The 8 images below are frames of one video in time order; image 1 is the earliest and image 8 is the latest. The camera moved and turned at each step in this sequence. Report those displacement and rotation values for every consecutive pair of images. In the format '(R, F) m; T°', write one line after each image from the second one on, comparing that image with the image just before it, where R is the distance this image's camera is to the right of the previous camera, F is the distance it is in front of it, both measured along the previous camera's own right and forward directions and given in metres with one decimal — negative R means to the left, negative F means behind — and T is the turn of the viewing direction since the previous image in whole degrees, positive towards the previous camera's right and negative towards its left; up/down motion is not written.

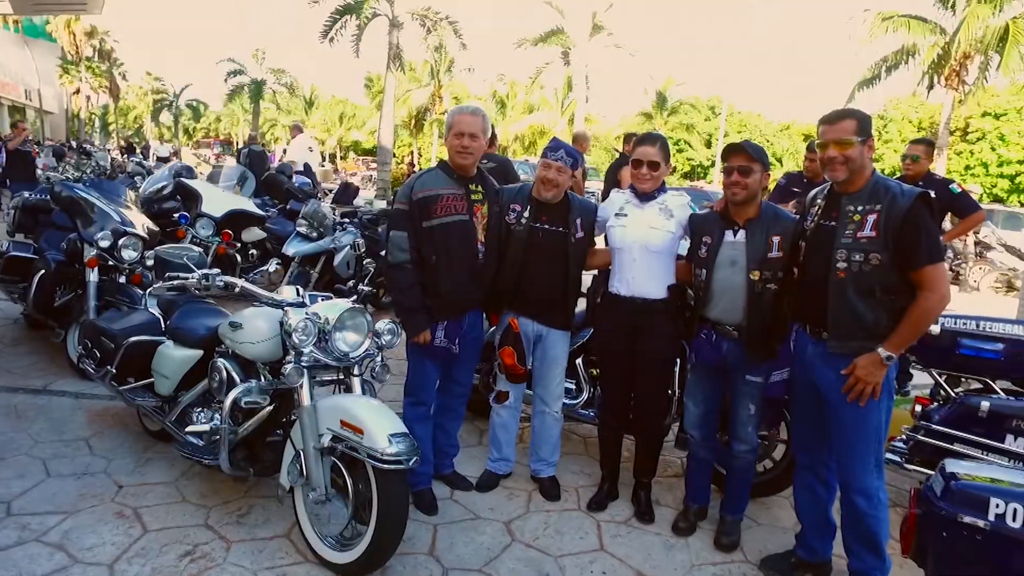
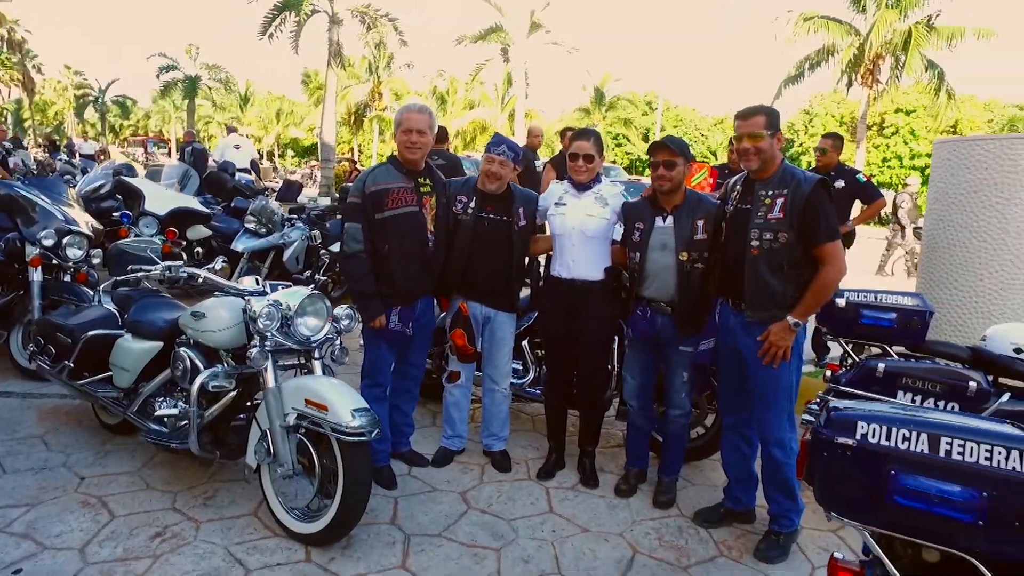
(0.0, -0.3) m; +5°
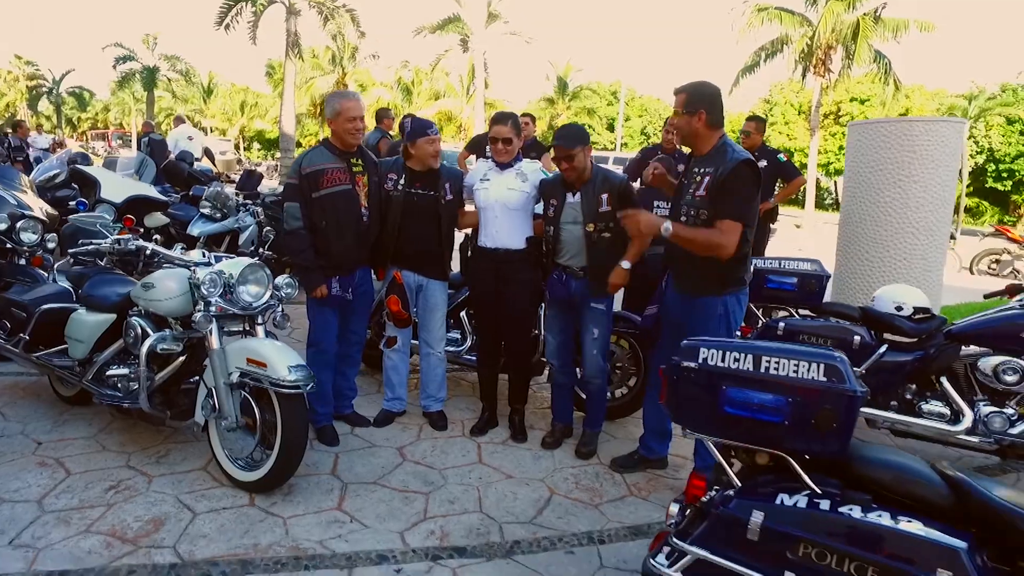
(+0.2, -0.3) m; +2°
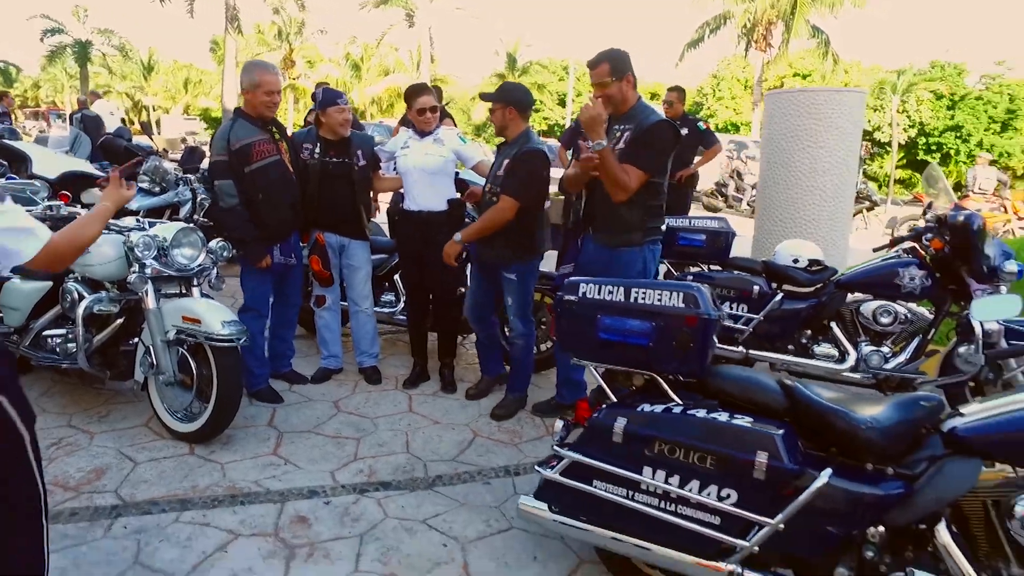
(+0.2, -0.3) m; +3°
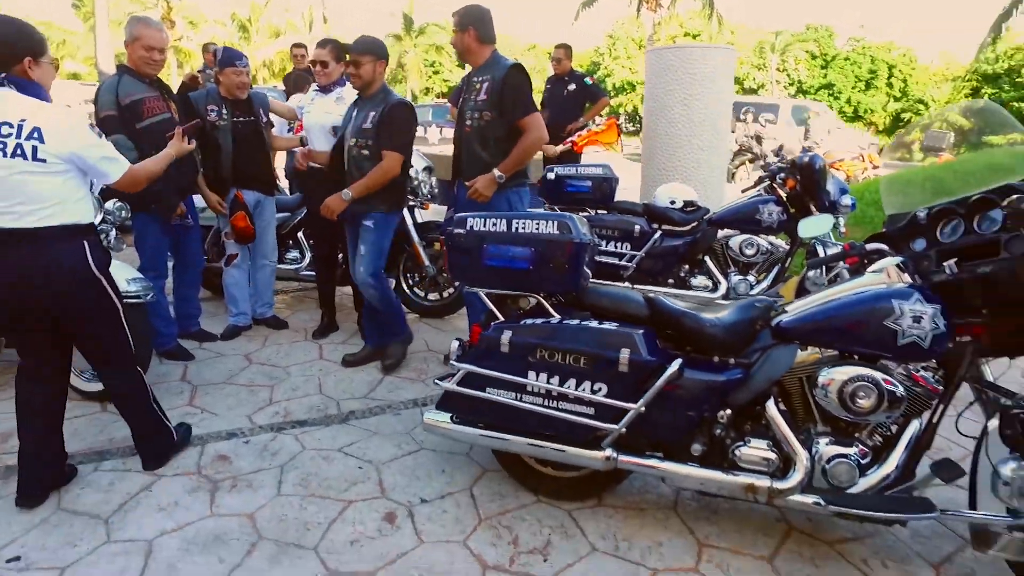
(0.0, -0.3) m; +7°
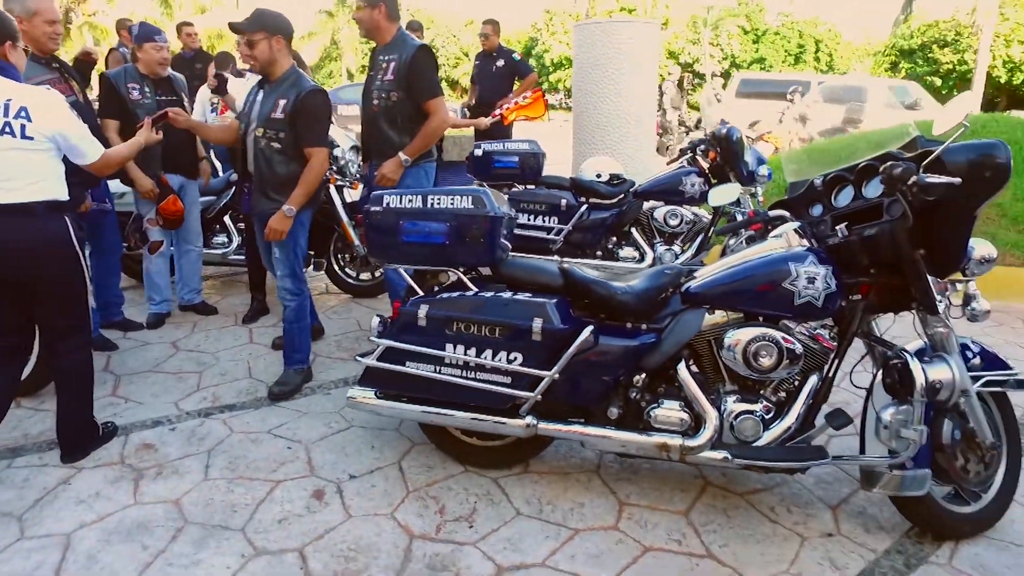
(+0.1, -0.1) m; +4°
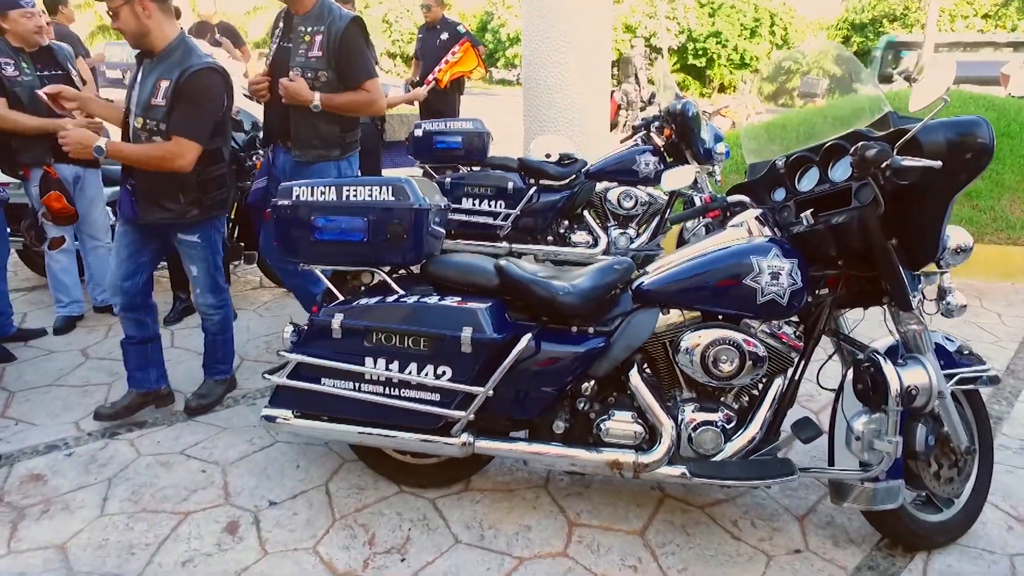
(+0.1, +0.3) m; +3°
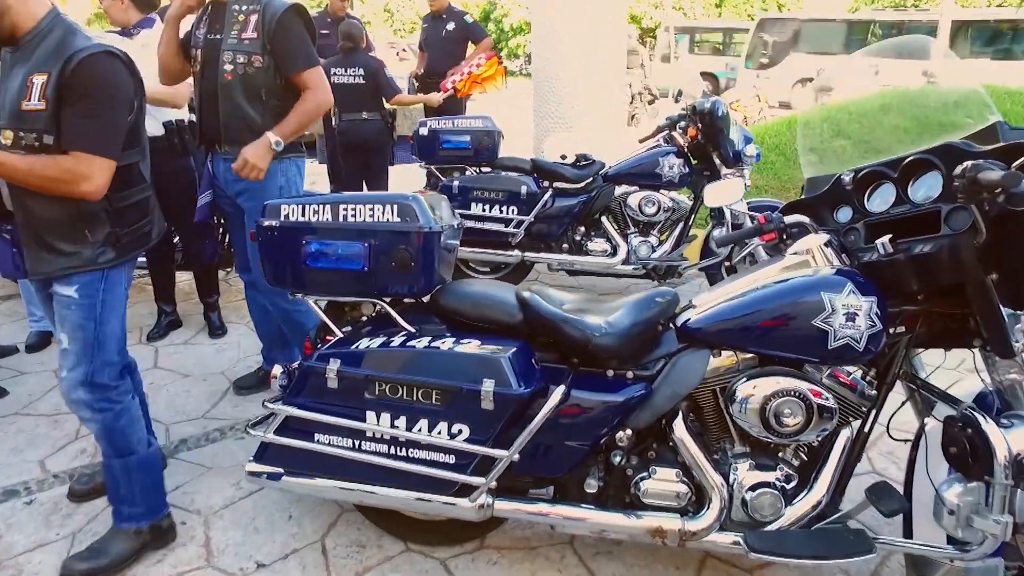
(-0.1, +0.3) m; 0°
